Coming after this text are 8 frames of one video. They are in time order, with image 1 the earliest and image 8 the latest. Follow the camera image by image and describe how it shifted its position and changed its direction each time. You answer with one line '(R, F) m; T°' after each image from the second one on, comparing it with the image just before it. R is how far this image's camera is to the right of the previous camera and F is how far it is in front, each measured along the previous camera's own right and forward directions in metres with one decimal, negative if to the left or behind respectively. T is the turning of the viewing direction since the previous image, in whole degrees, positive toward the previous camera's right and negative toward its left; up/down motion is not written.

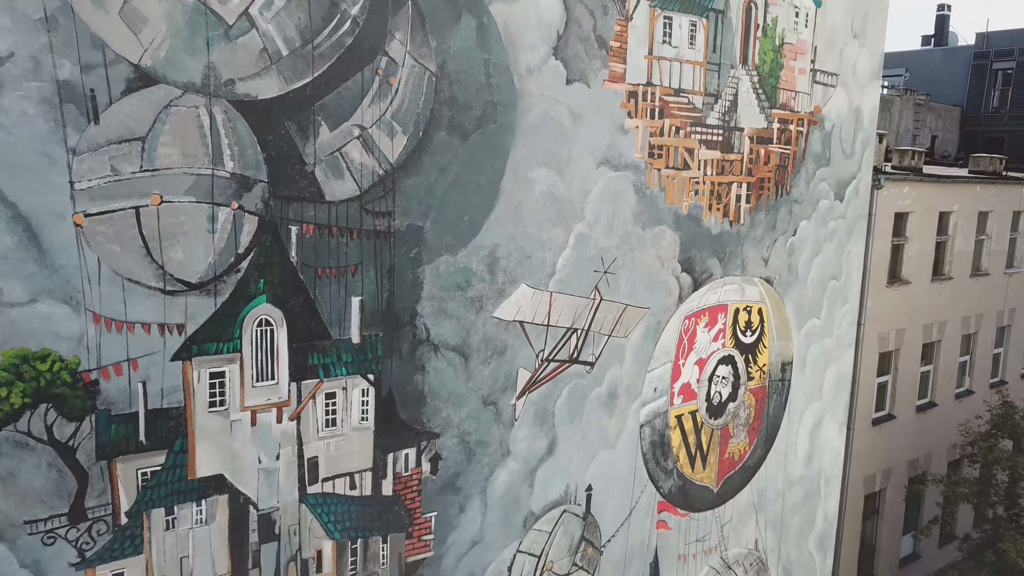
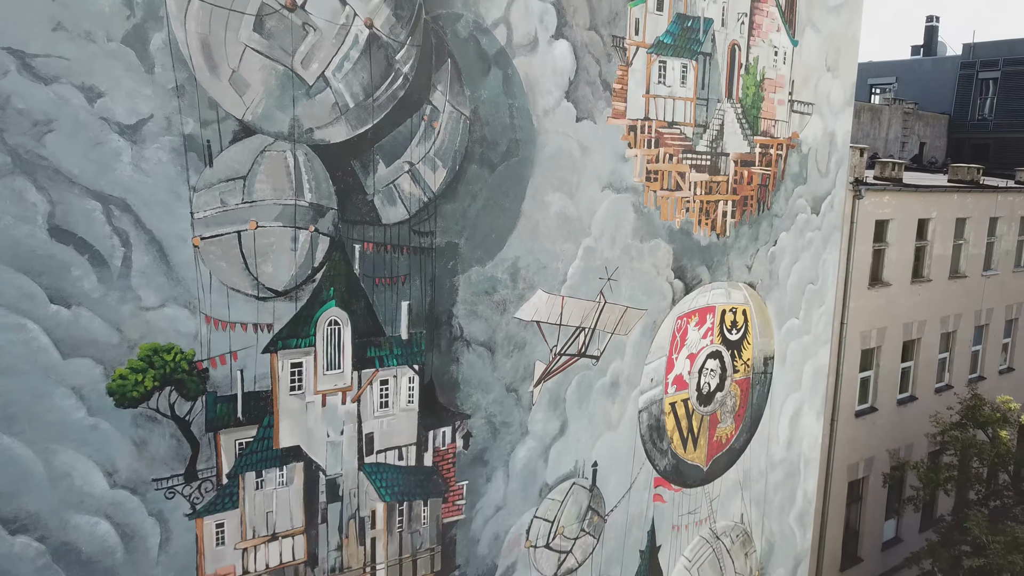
(-0.1, -1.9) m; 0°
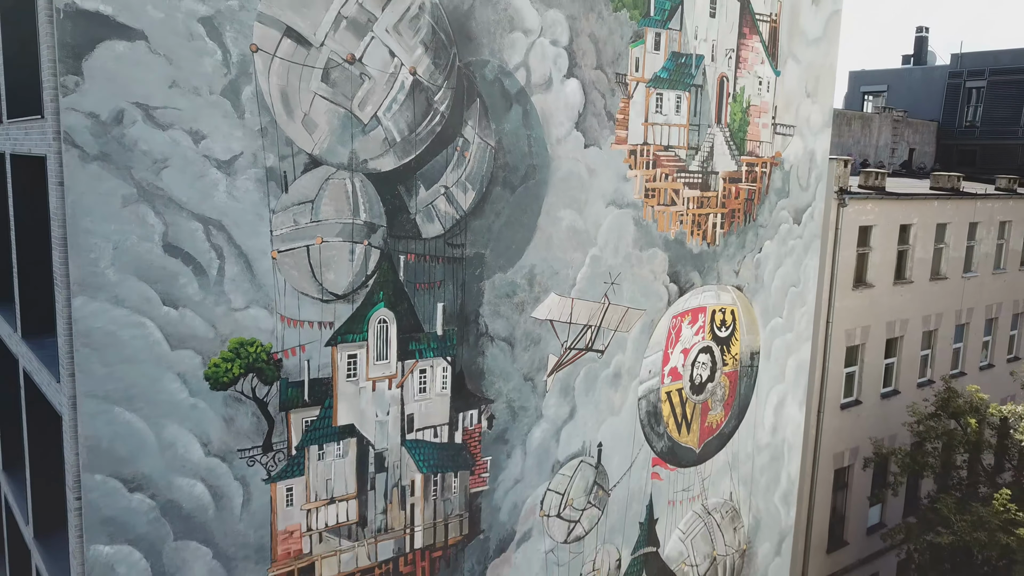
(-0.1, -1.9) m; 0°
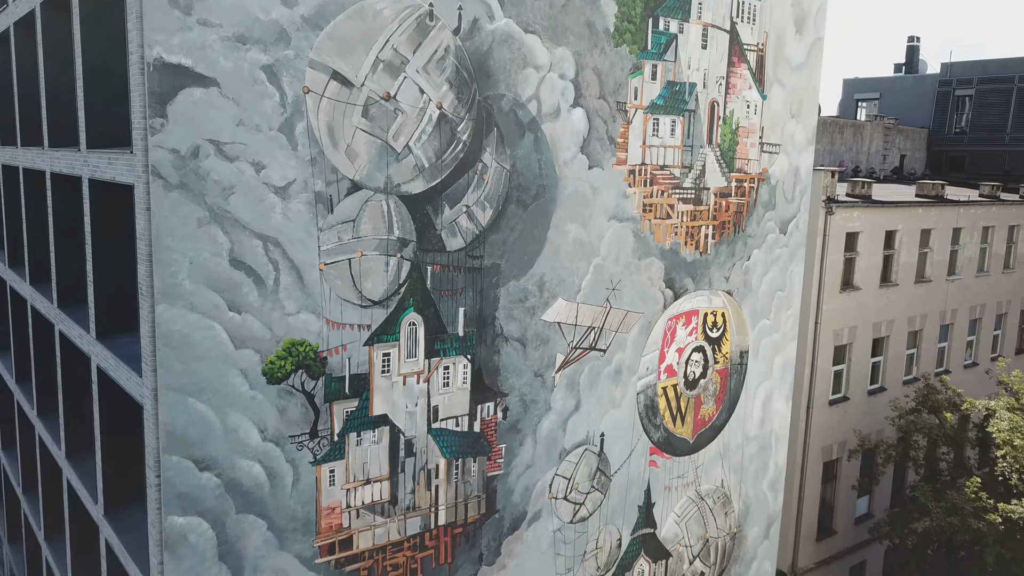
(-0.1, -1.6) m; 0°
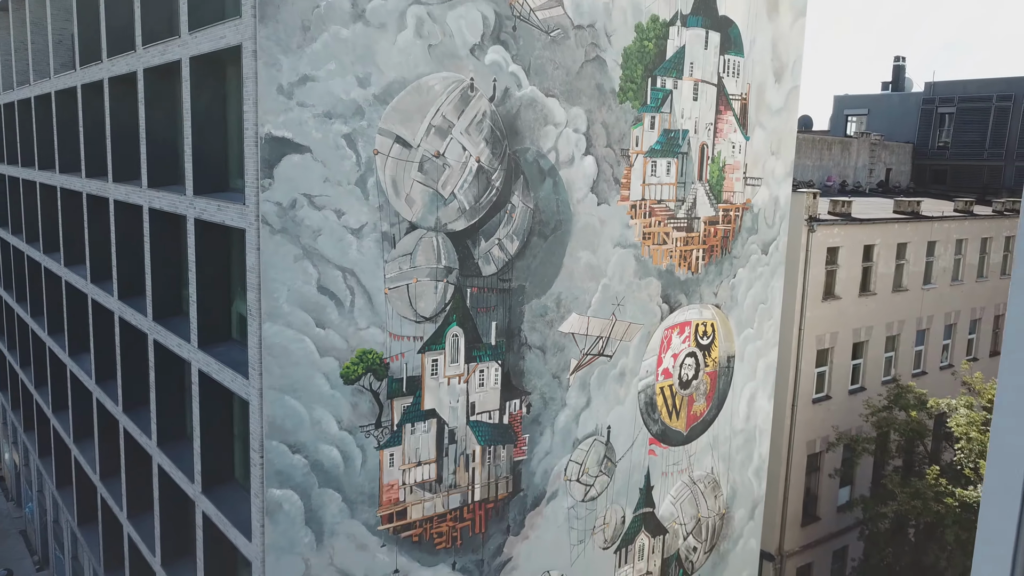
(-0.3, -3.1) m; 0°
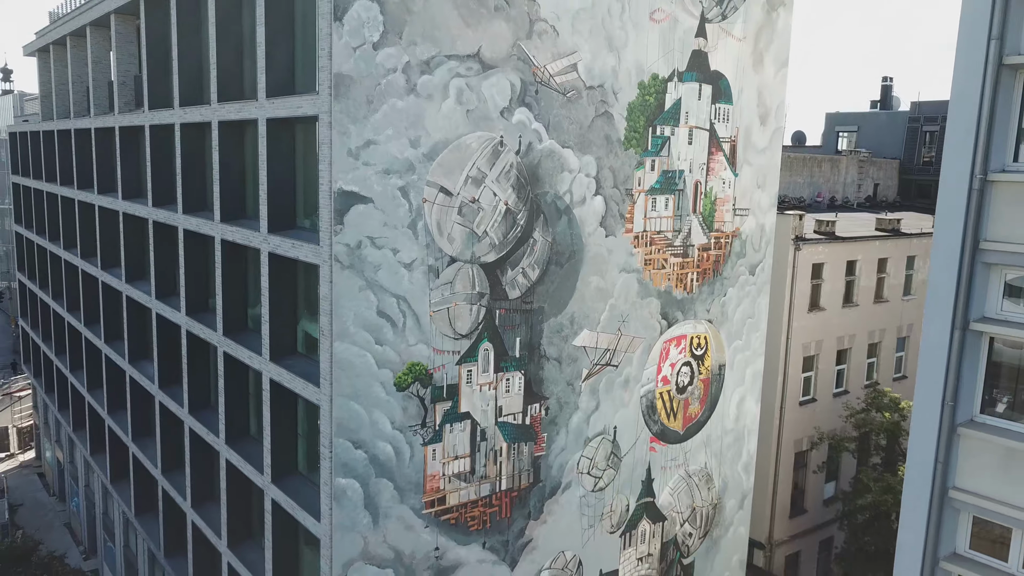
(-0.3, -3.1) m; 0°
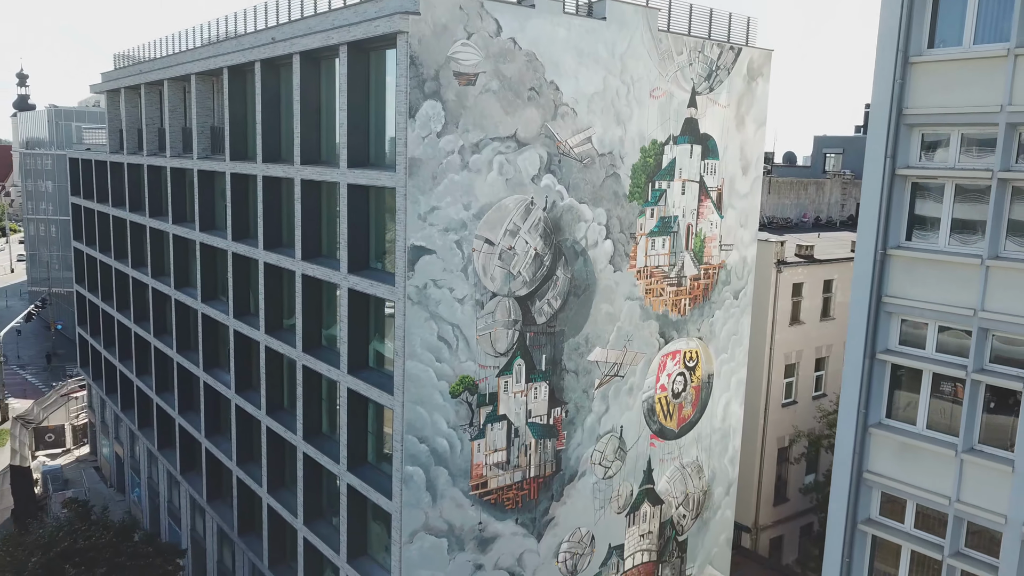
(-0.4, -5.0) m; 0°
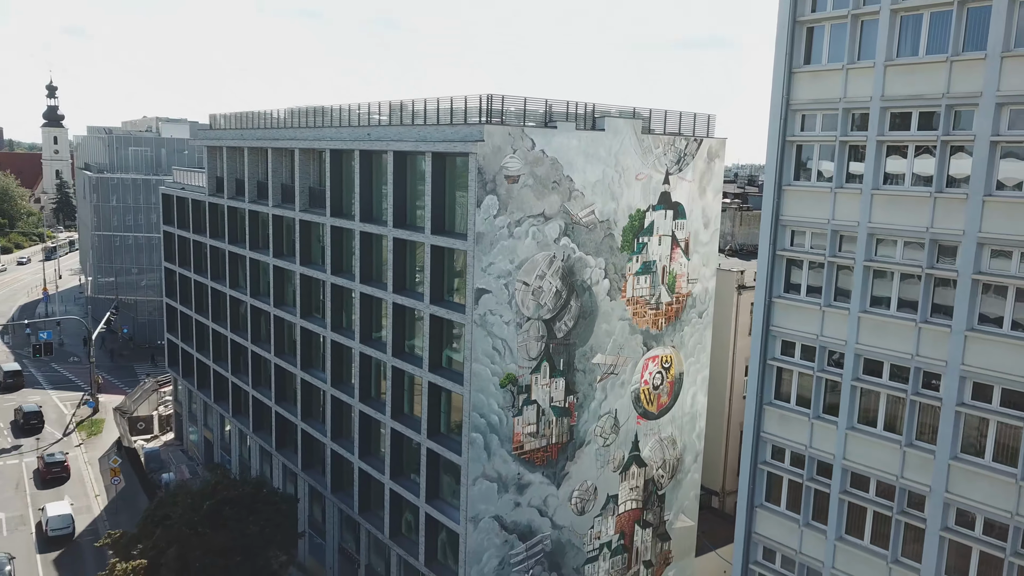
(-0.6, -11.5) m; 0°
